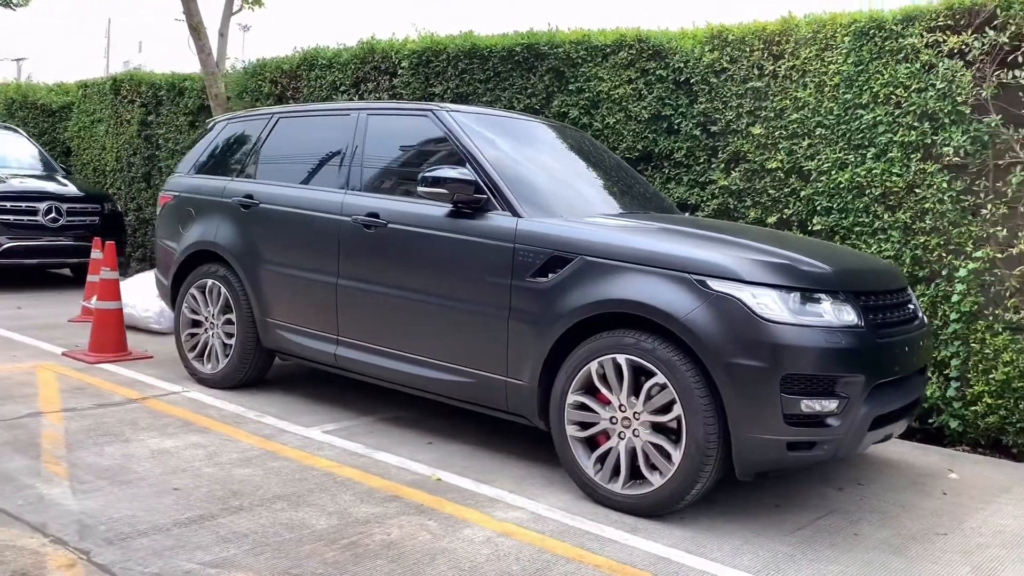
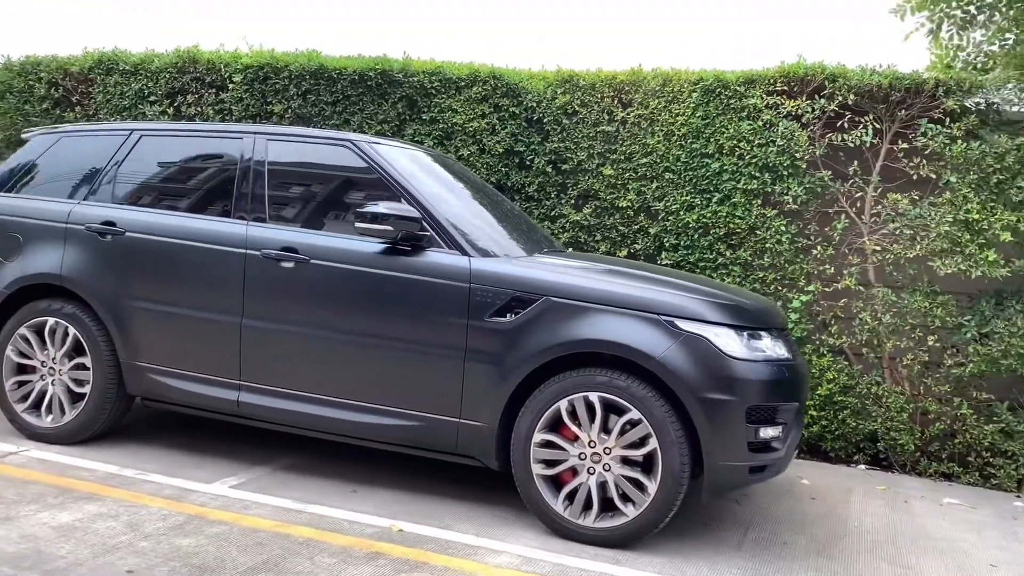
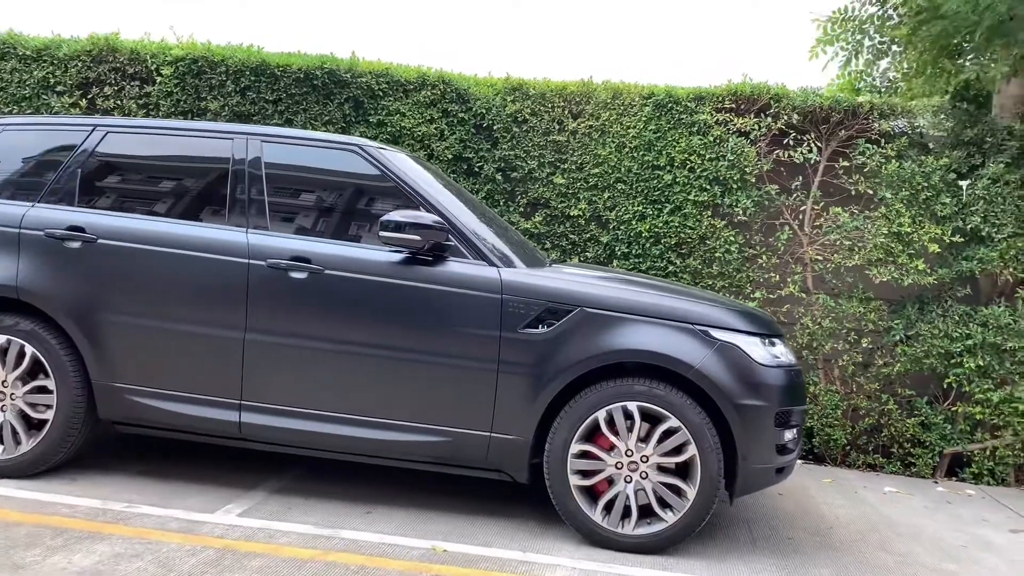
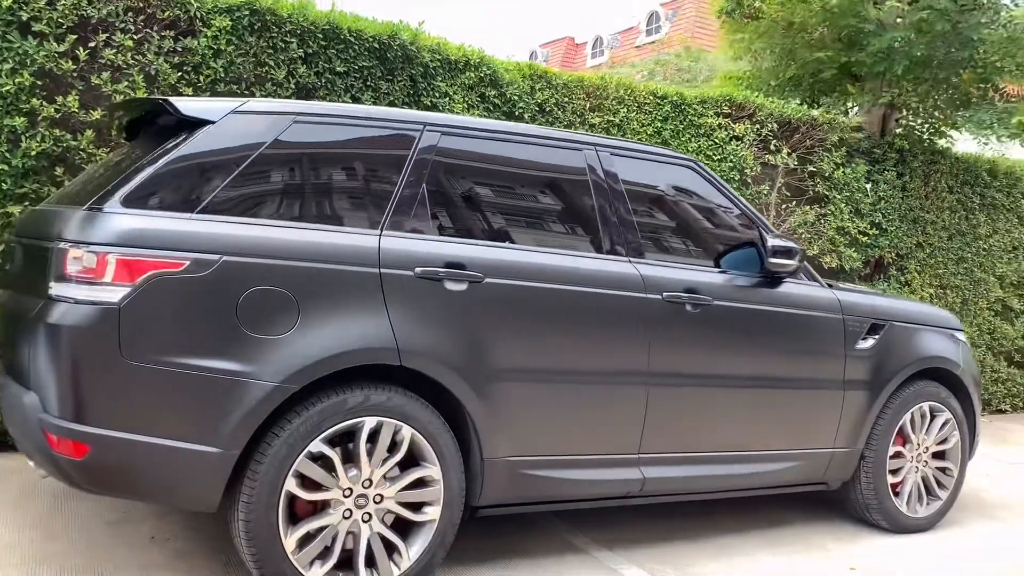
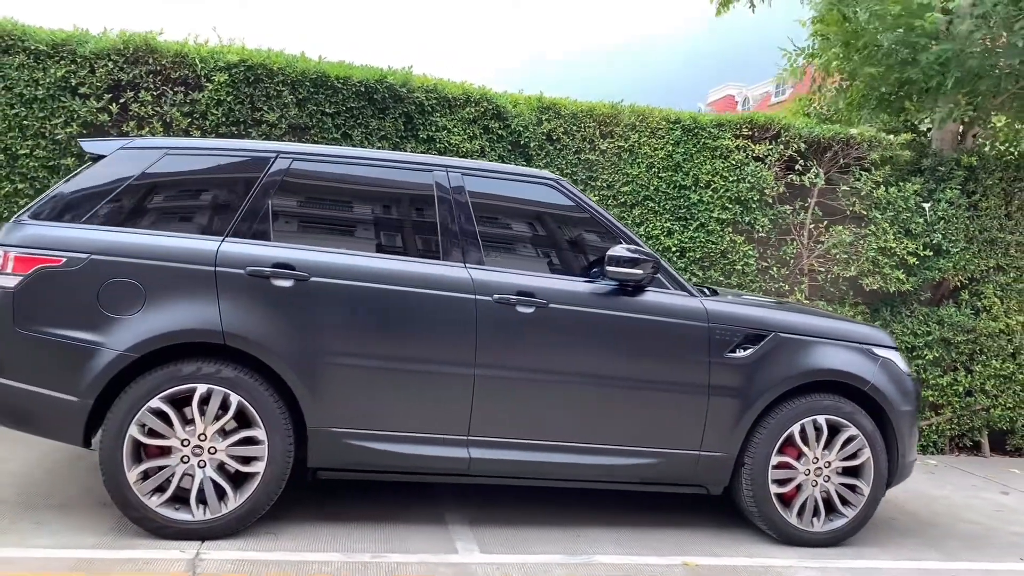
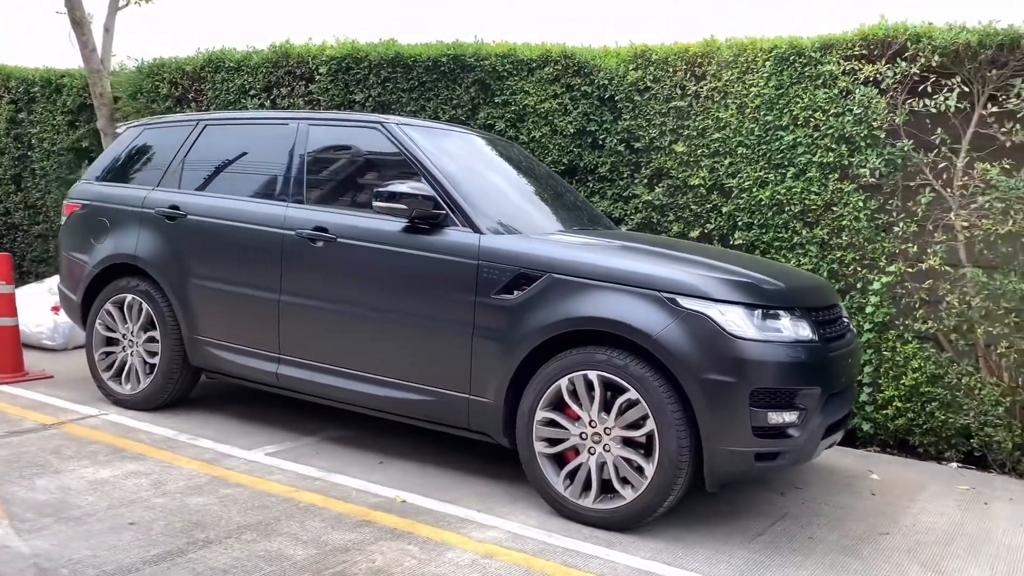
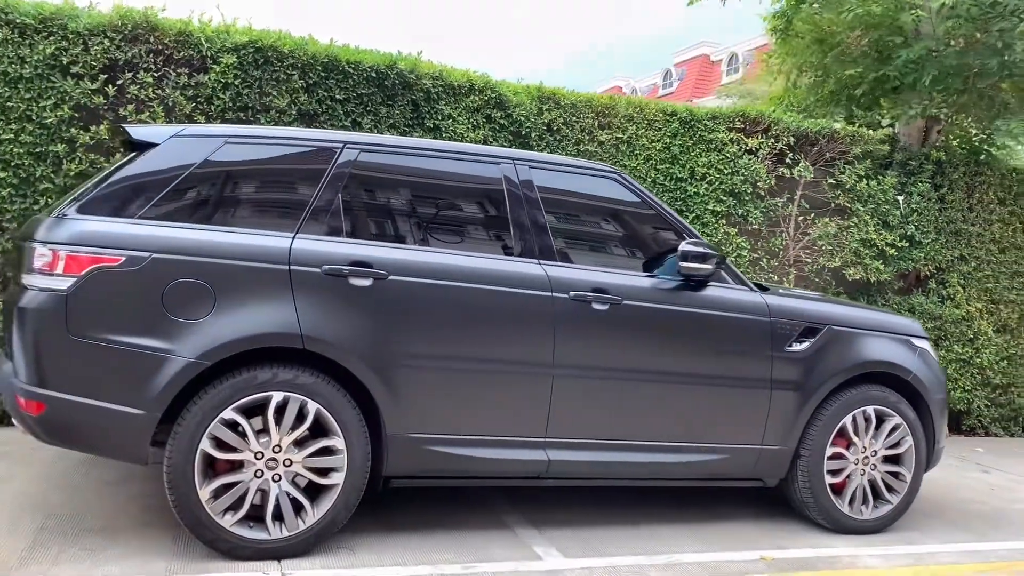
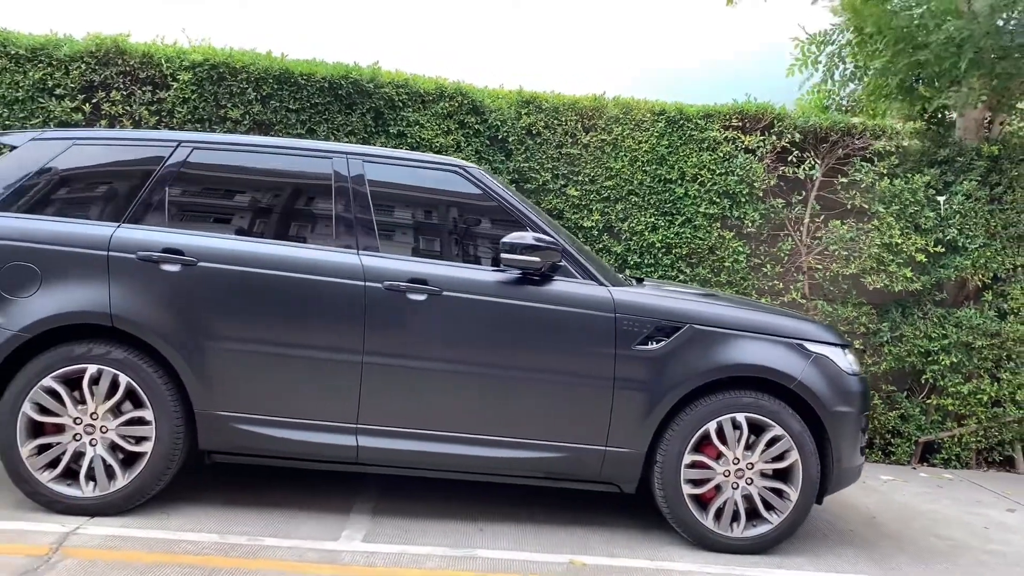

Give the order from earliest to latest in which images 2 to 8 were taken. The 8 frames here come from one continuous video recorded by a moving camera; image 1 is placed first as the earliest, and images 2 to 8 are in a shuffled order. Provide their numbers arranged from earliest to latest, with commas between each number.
6, 2, 3, 8, 5, 7, 4
